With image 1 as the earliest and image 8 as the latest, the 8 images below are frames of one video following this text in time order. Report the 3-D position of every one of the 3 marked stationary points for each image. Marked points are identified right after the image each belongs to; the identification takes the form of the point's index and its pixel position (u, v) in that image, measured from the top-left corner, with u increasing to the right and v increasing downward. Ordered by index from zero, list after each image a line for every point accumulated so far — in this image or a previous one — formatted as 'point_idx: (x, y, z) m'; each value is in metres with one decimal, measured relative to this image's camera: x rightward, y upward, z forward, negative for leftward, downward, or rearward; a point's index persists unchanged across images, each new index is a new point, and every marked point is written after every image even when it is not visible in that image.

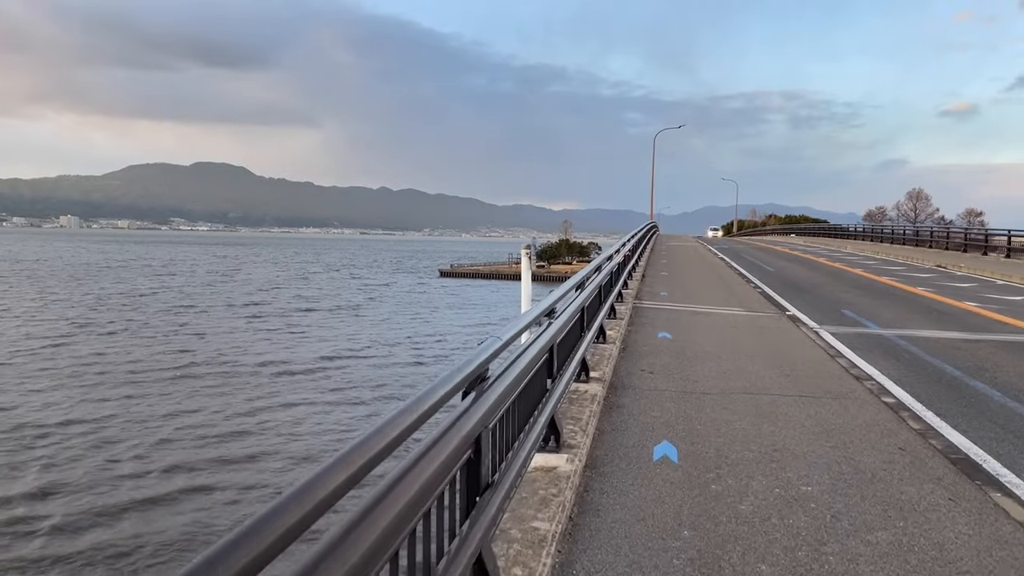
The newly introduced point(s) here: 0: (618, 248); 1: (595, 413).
0: (+2.1, +0.8, +15.3) m
1: (+0.7, -1.0, +6.3) m
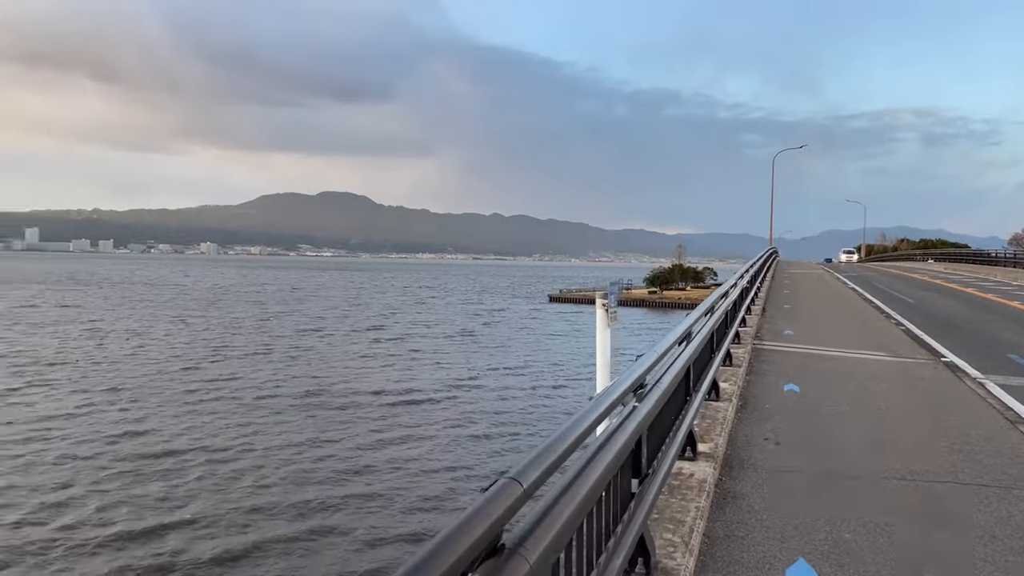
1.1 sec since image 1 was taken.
0: (+4.0, +0.1, +13.5) m
1: (+1.2, -1.4, +4.7) m
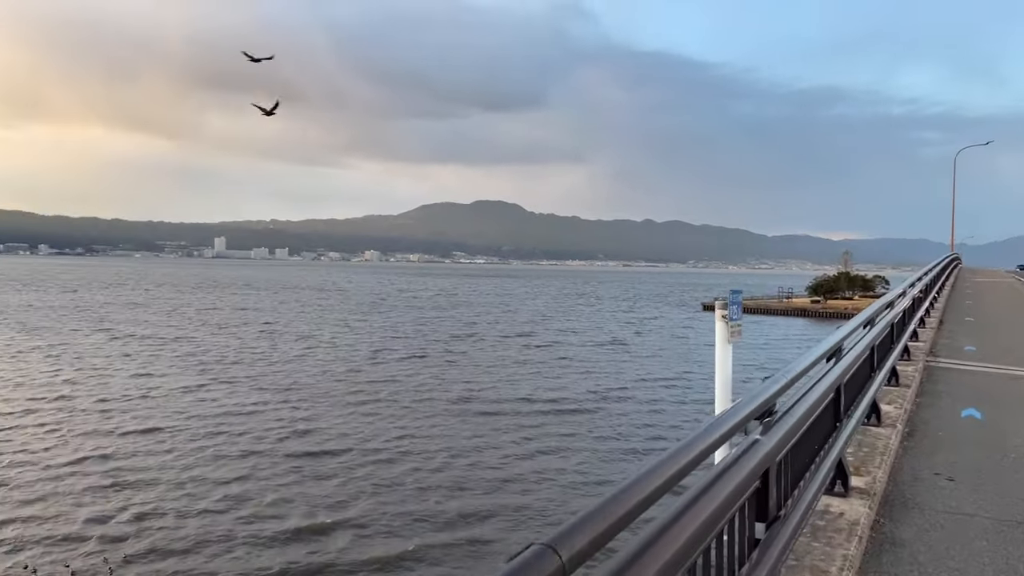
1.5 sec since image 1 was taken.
0: (+6.2, 0.0, +12.1) m
1: (+1.8, -1.4, +4.1) m
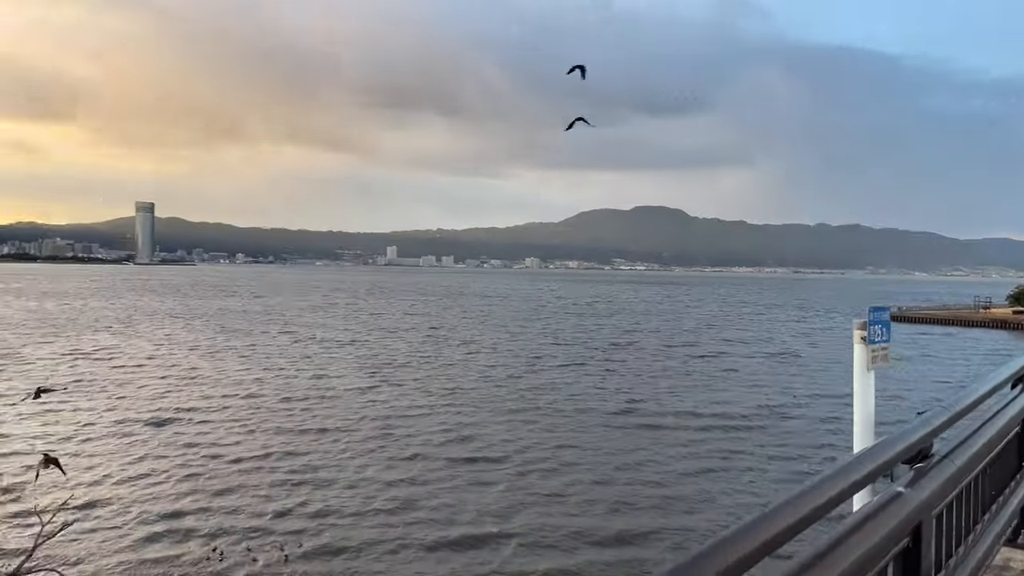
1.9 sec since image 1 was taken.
0: (+8.6, -0.3, +10.5) m
1: (+2.5, -1.6, +3.5) m
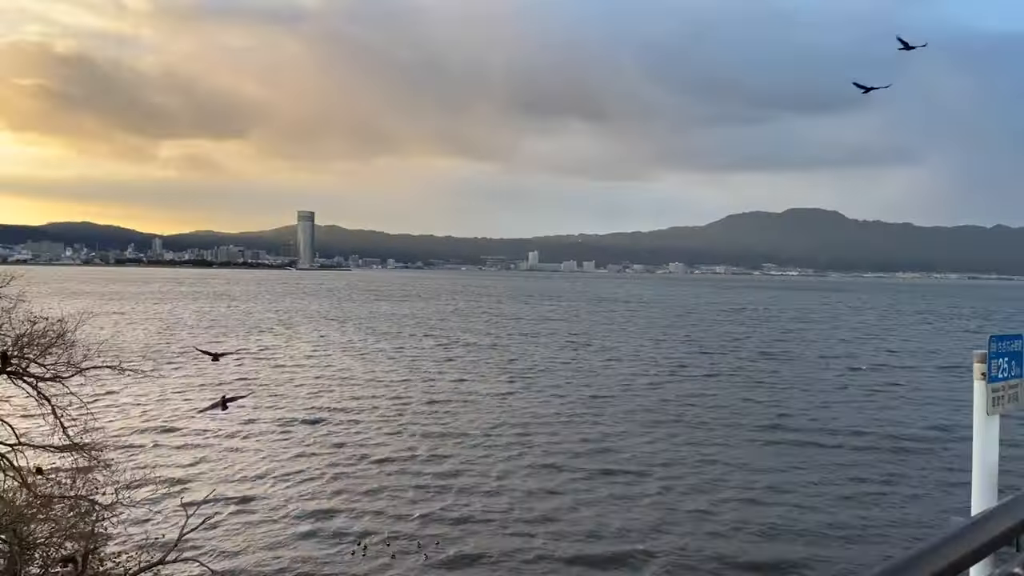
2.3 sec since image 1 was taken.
0: (+10.3, -0.4, +8.3) m
1: (+3.1, -1.7, +2.5) m
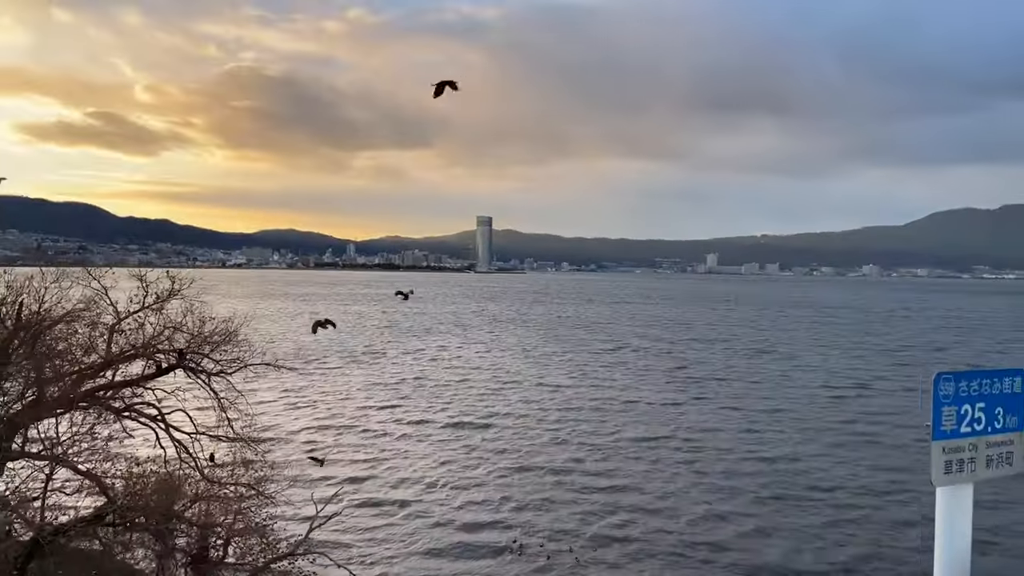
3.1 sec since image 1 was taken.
0: (+11.5, -0.5, +4.9) m
1: (+3.1, -1.7, +0.9) m
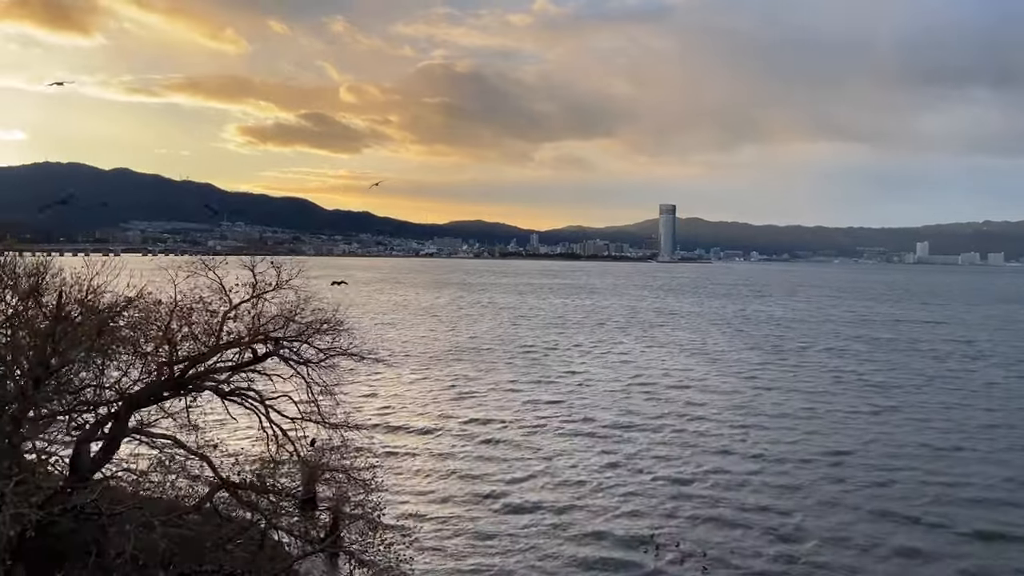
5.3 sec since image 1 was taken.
0: (+11.0, -0.8, +0.4) m
1: (+2.0, -1.9, -1.6) m
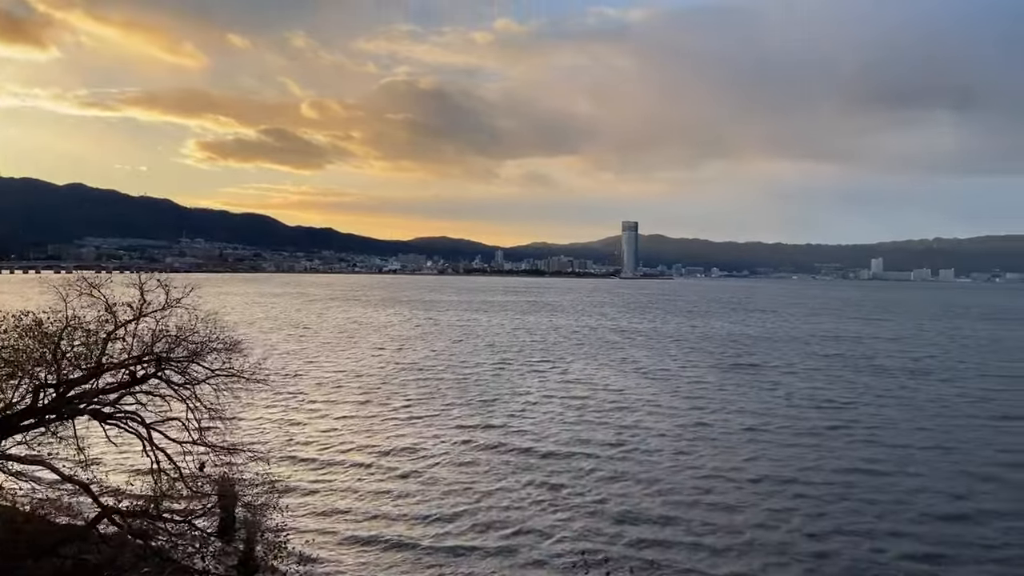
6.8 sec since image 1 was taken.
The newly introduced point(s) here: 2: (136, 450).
0: (+10.4, -0.8, +0.1) m
1: (+1.5, -1.9, -2.2) m
2: (-8.1, -3.5, +16.9) m
